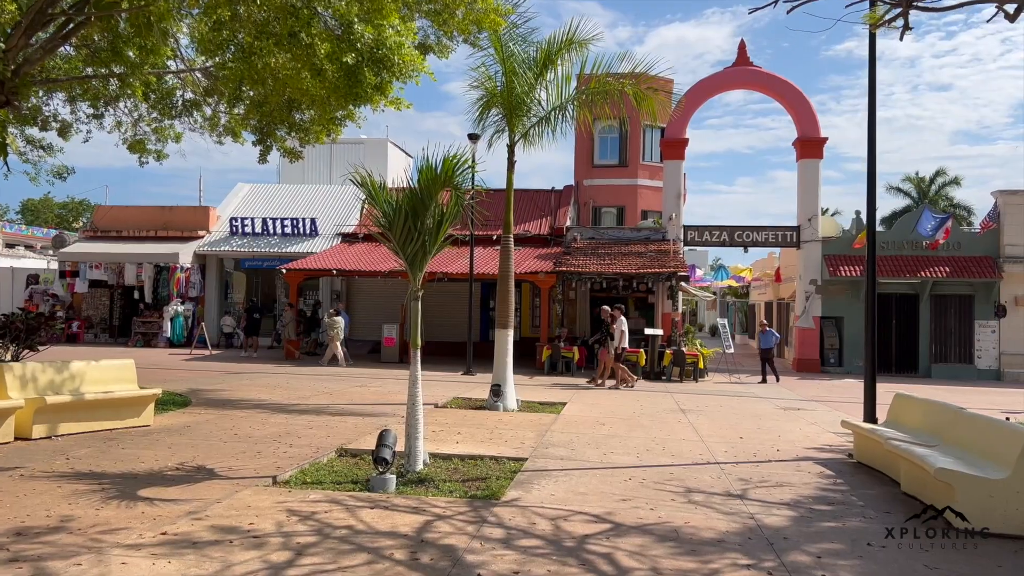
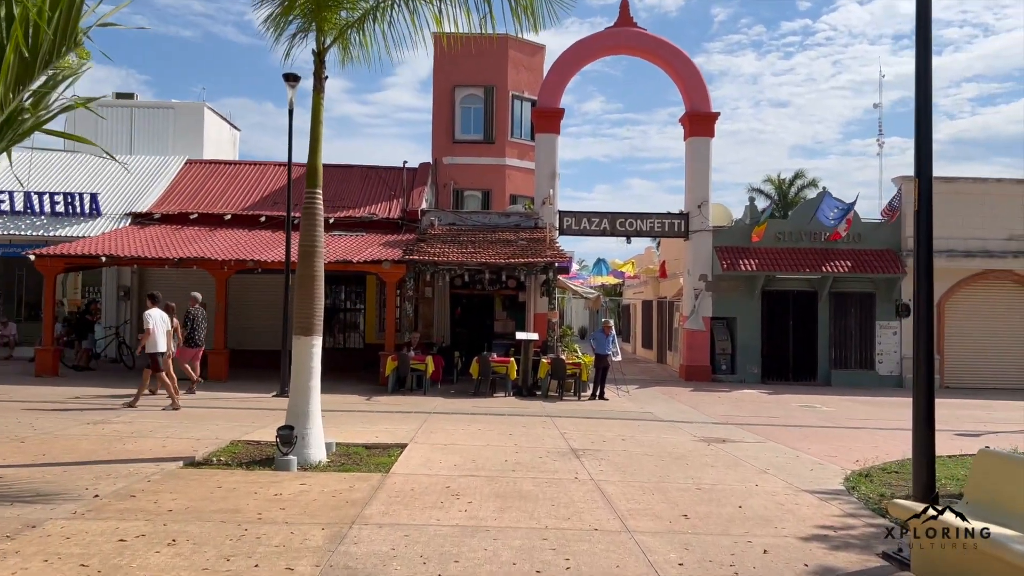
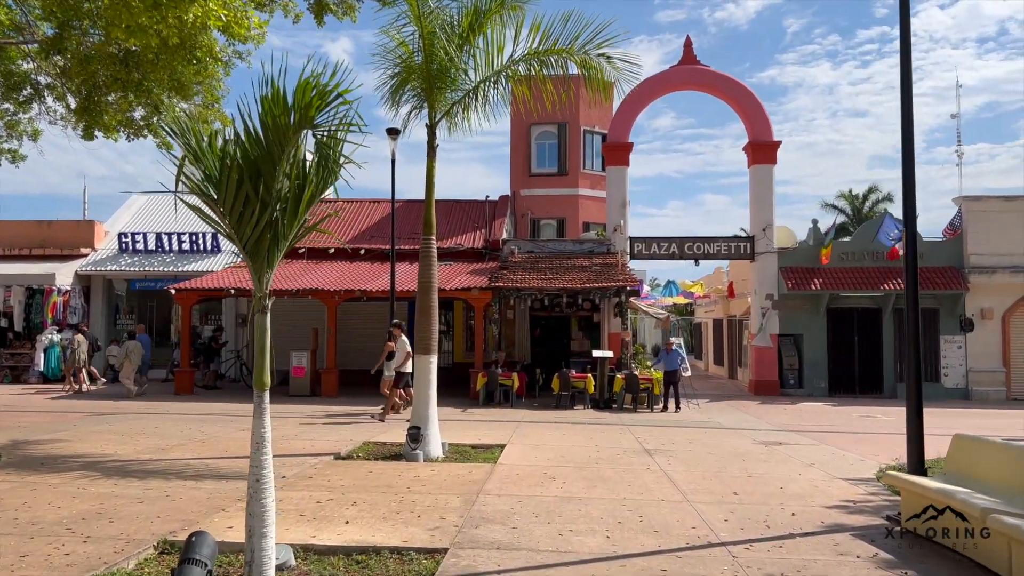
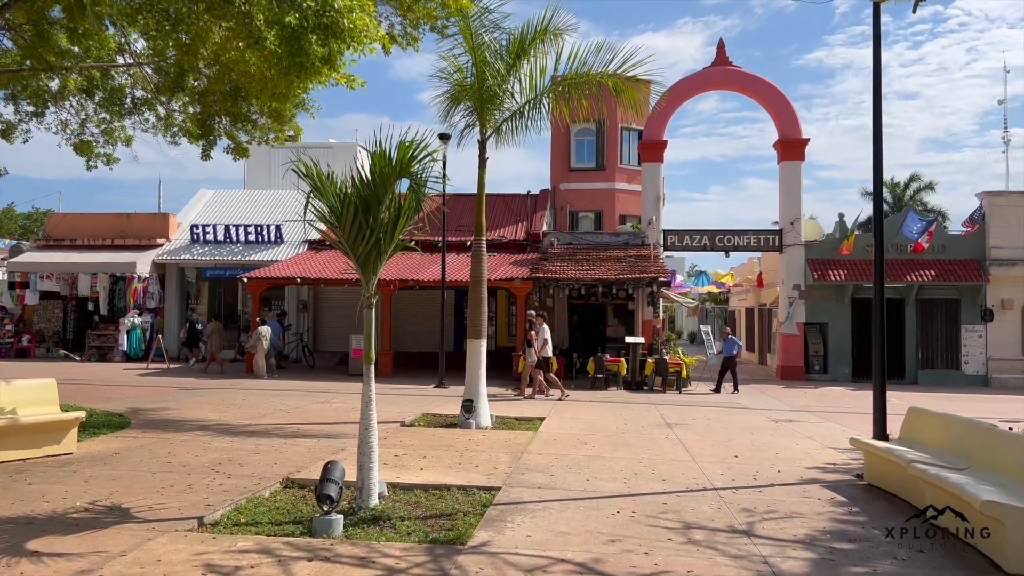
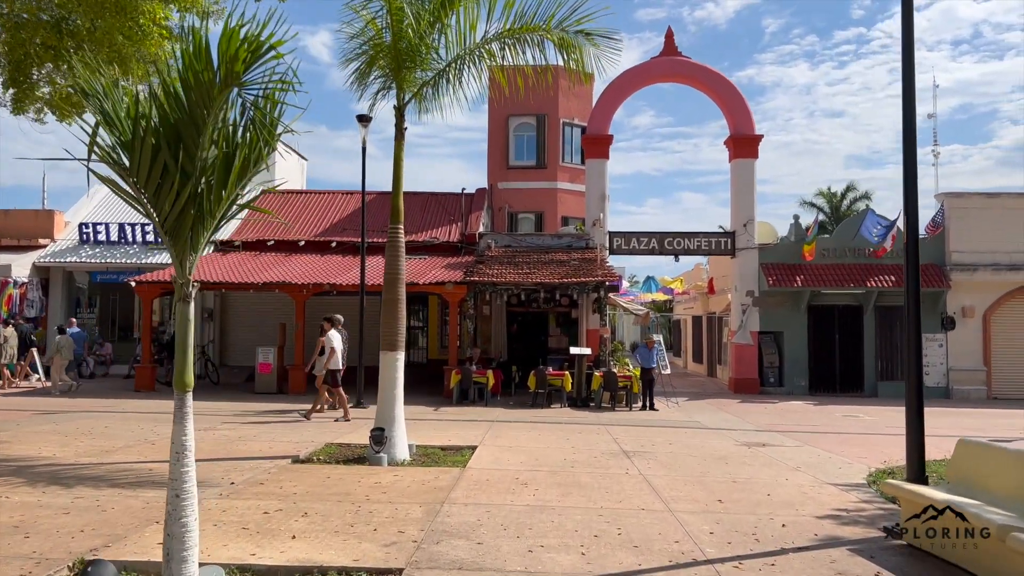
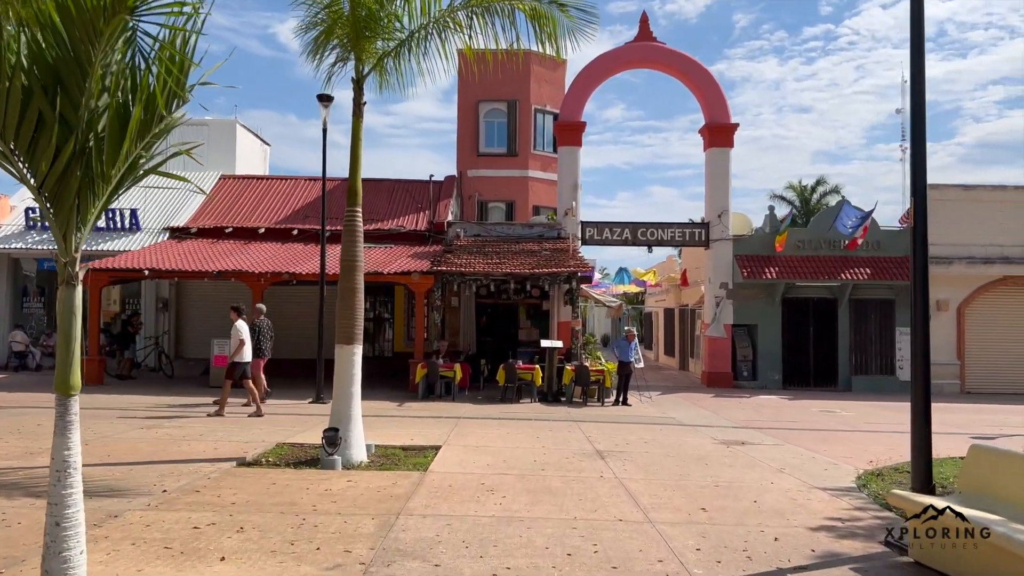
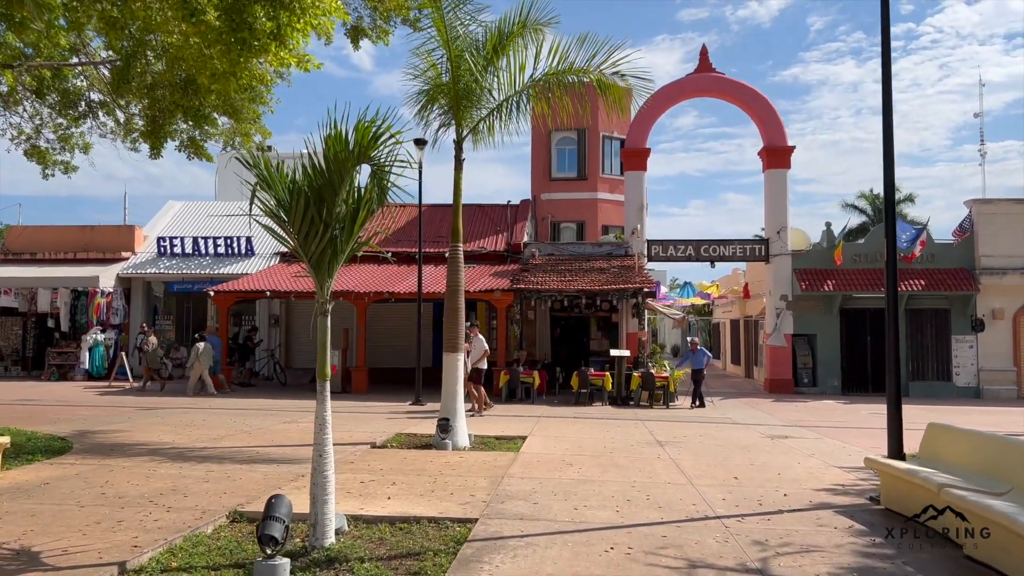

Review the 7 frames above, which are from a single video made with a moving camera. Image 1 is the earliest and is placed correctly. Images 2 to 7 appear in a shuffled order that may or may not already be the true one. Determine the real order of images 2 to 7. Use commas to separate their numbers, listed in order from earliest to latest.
4, 7, 3, 5, 6, 2
